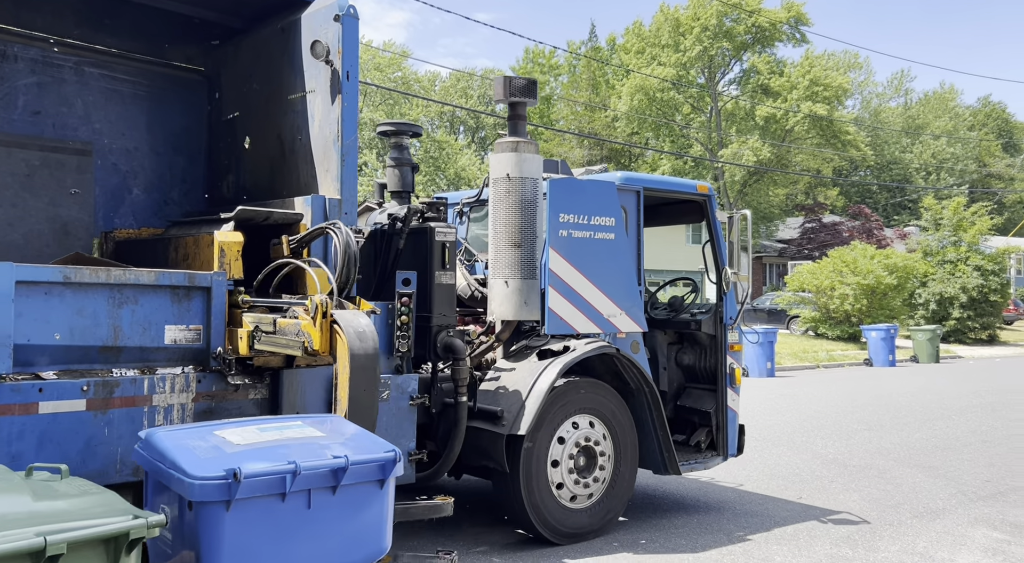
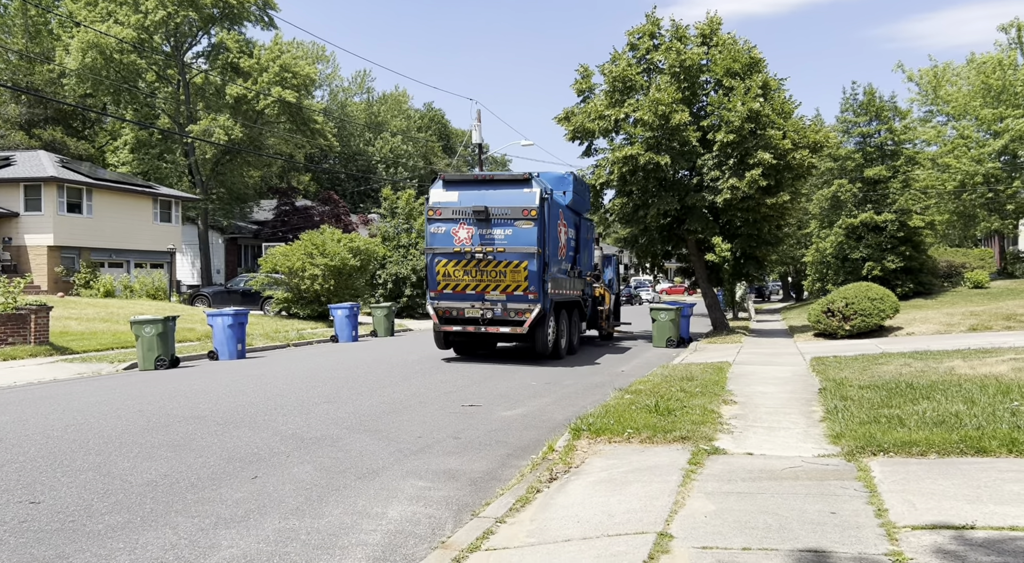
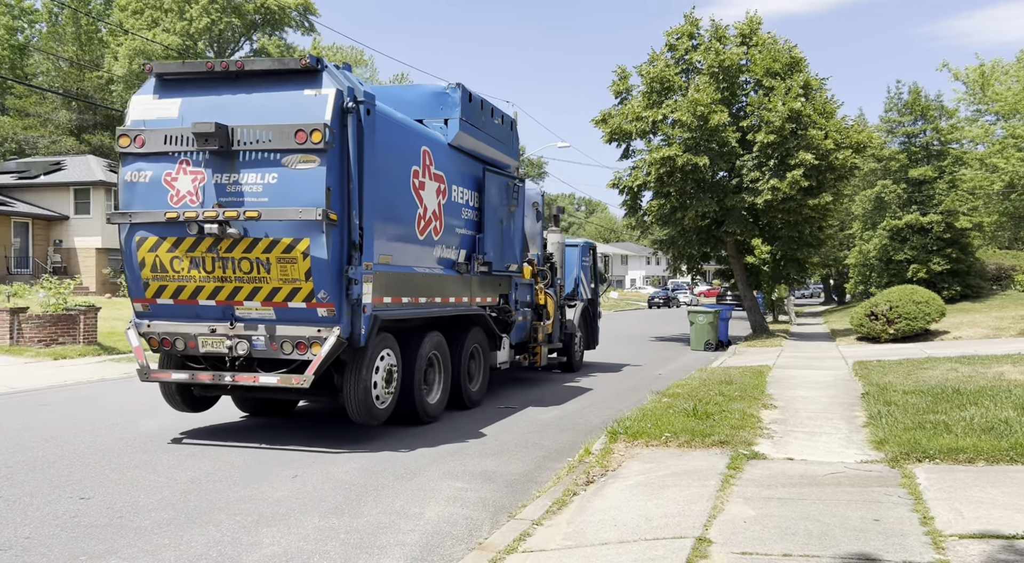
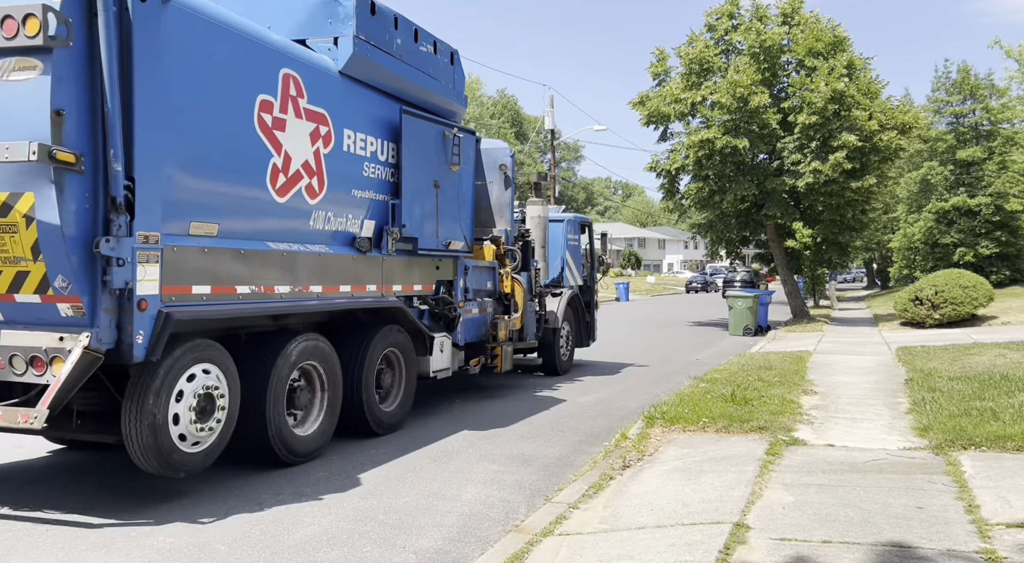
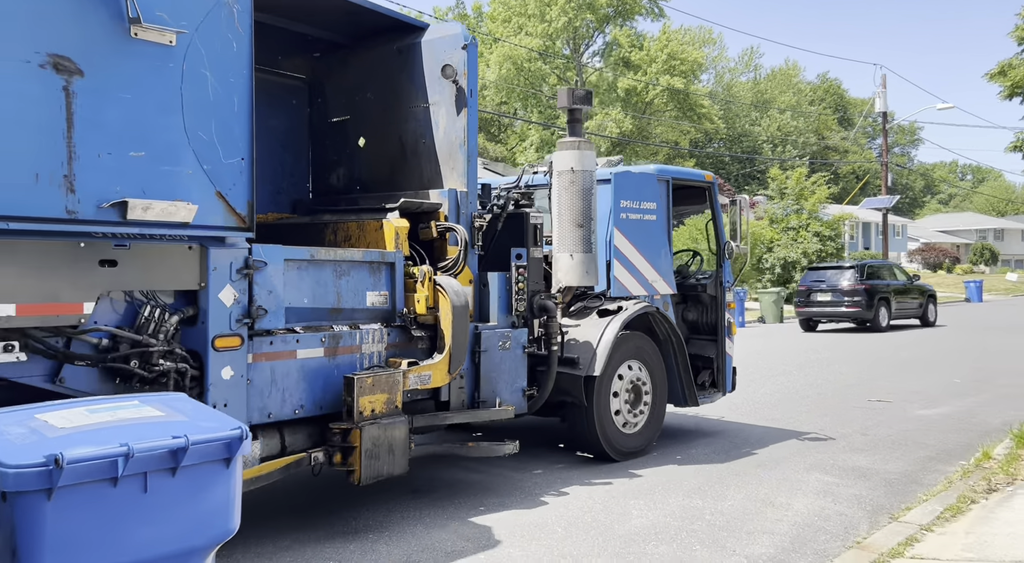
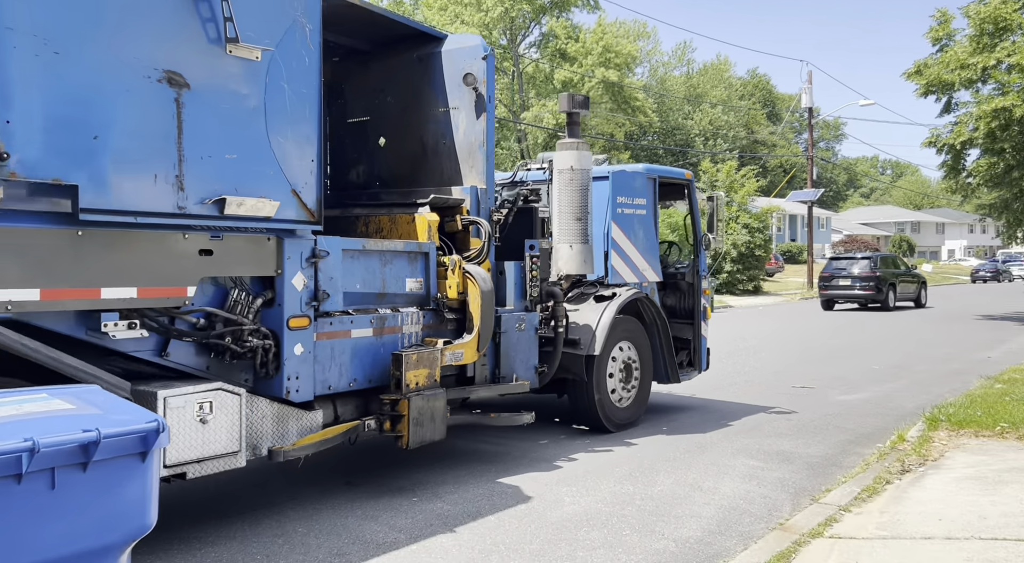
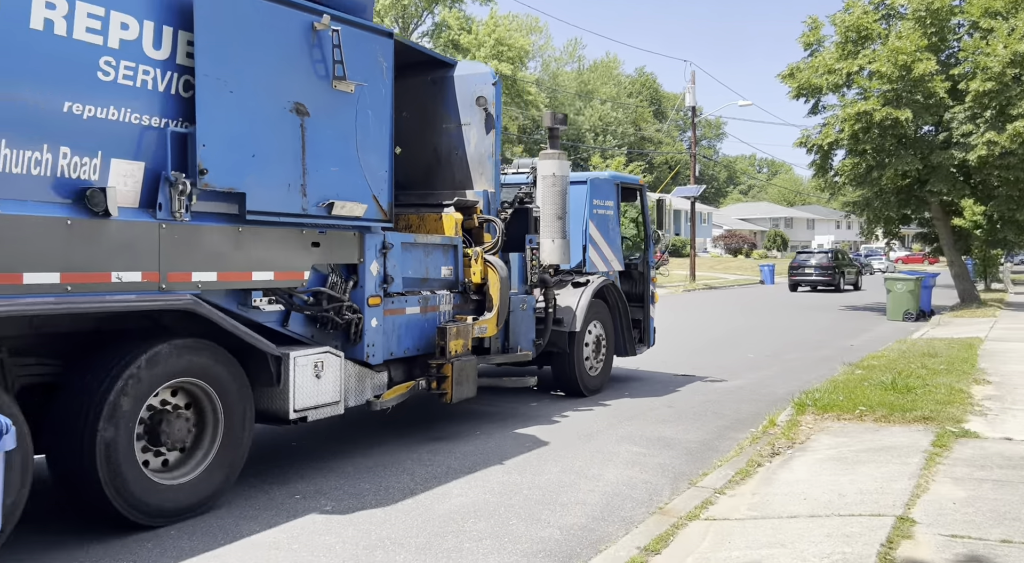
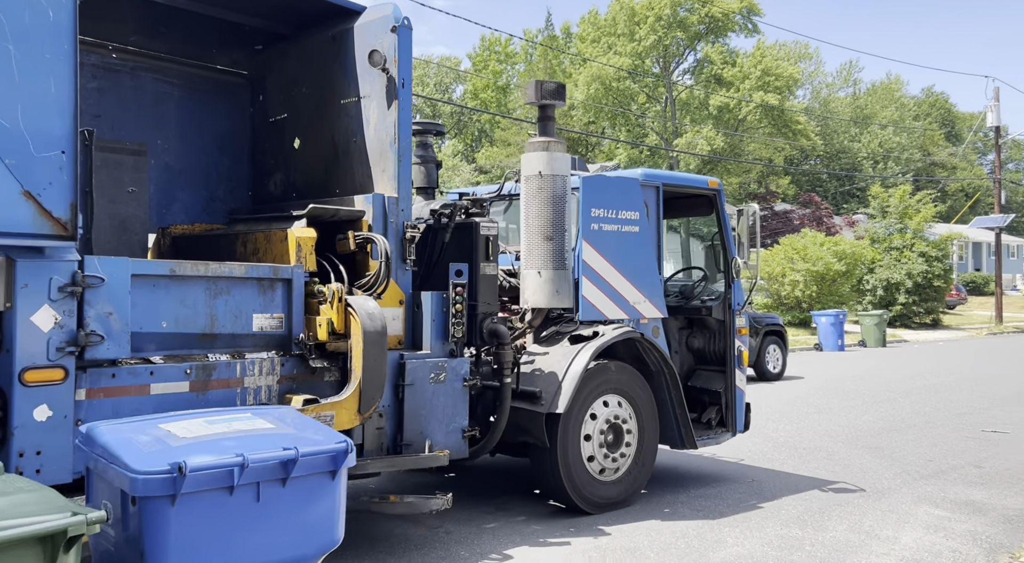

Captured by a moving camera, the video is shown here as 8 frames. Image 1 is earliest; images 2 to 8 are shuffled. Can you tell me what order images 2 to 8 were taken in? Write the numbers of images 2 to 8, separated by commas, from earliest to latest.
8, 5, 6, 7, 4, 3, 2
